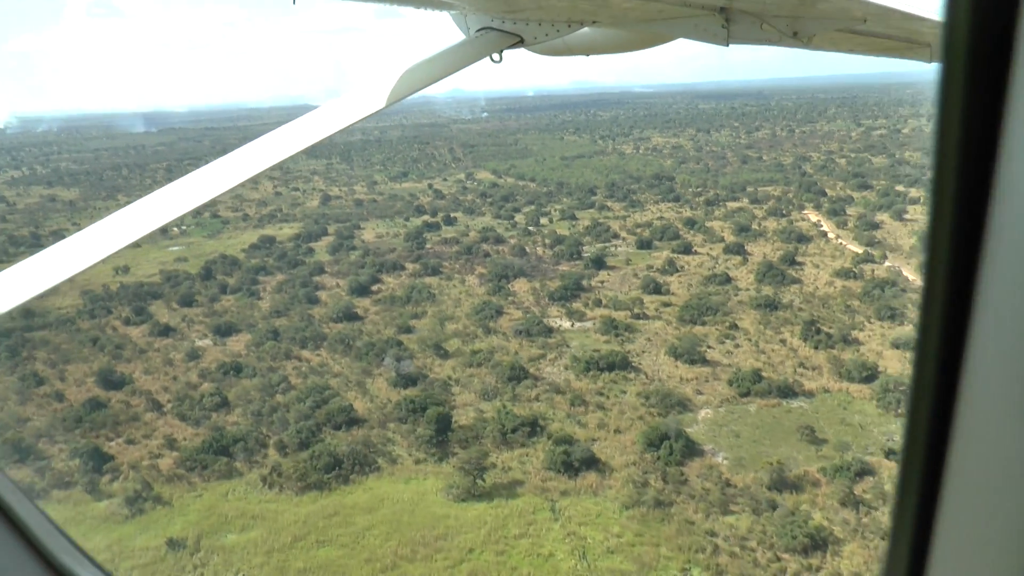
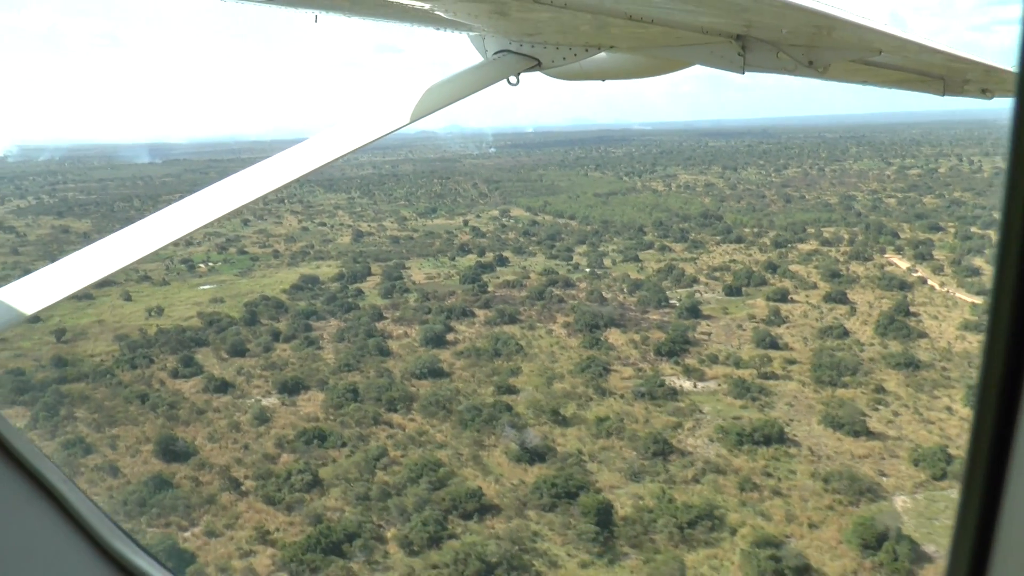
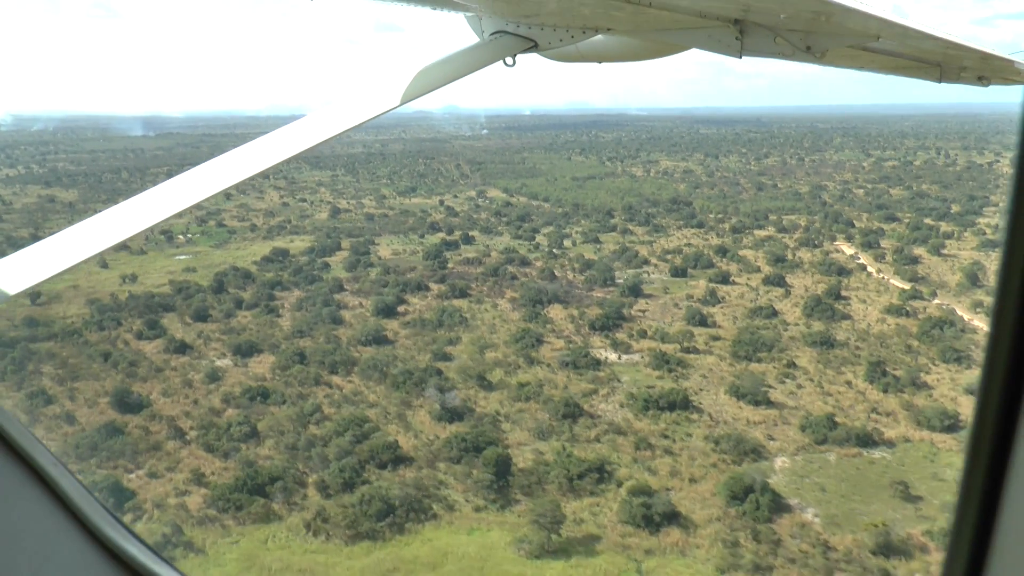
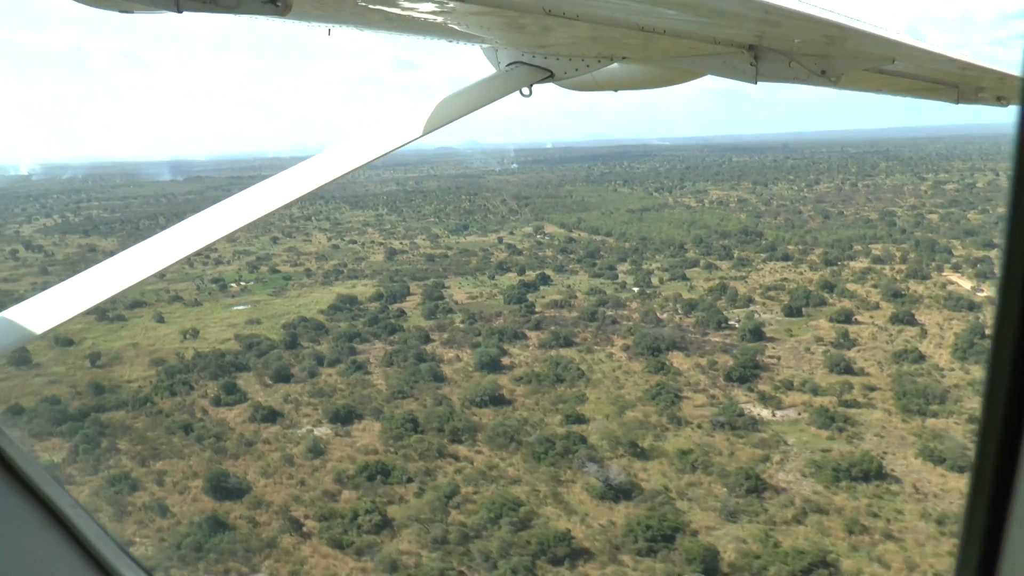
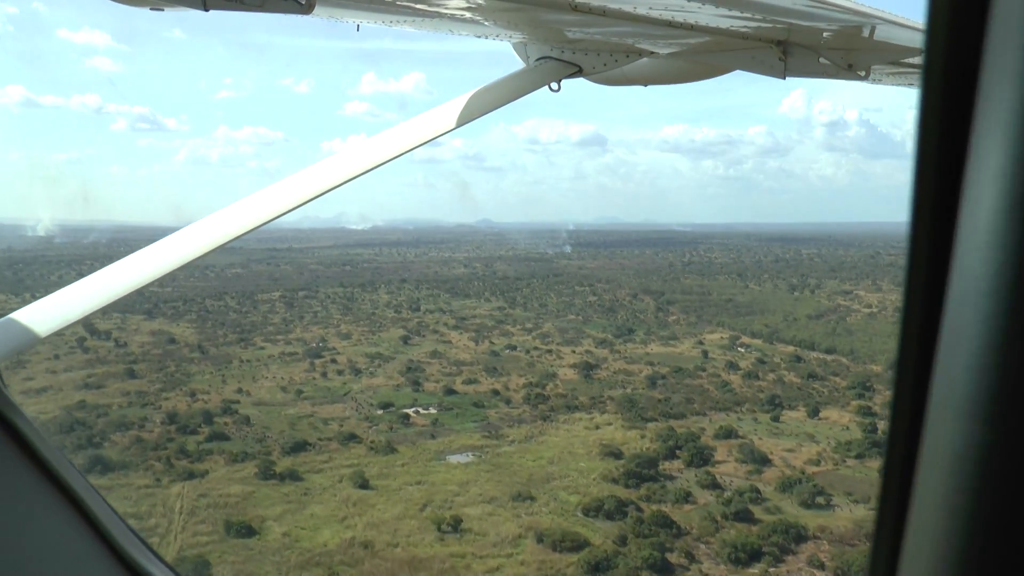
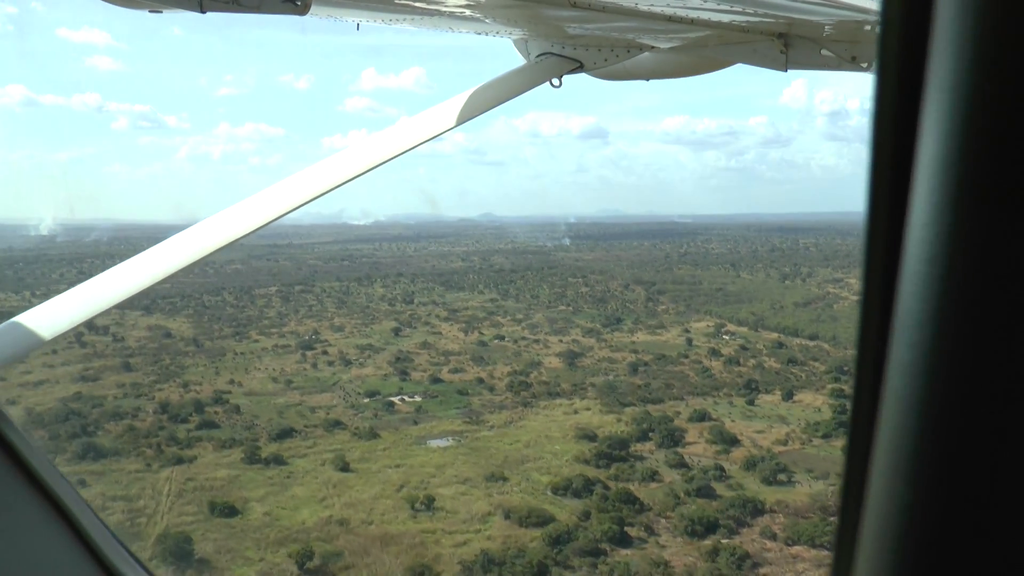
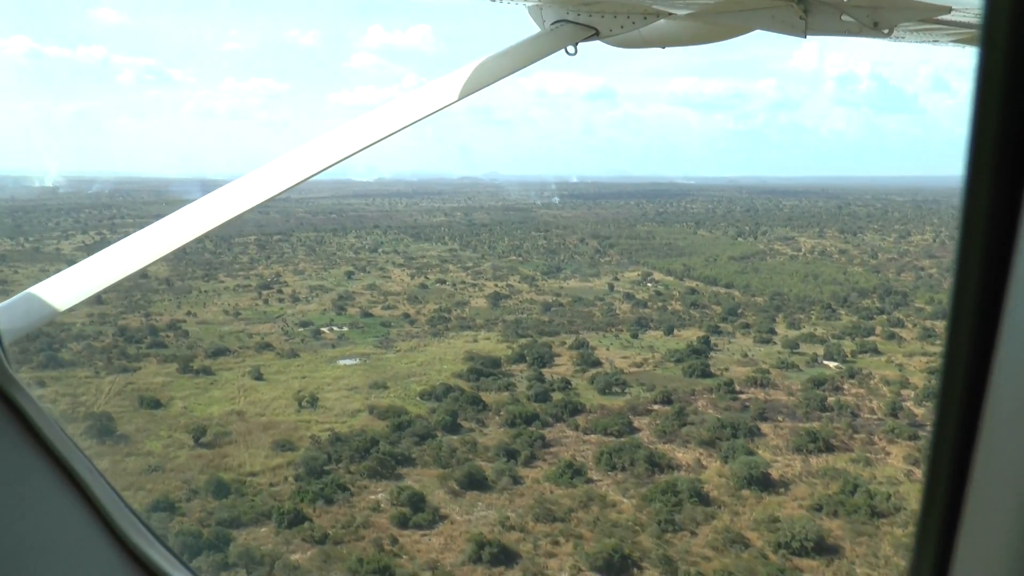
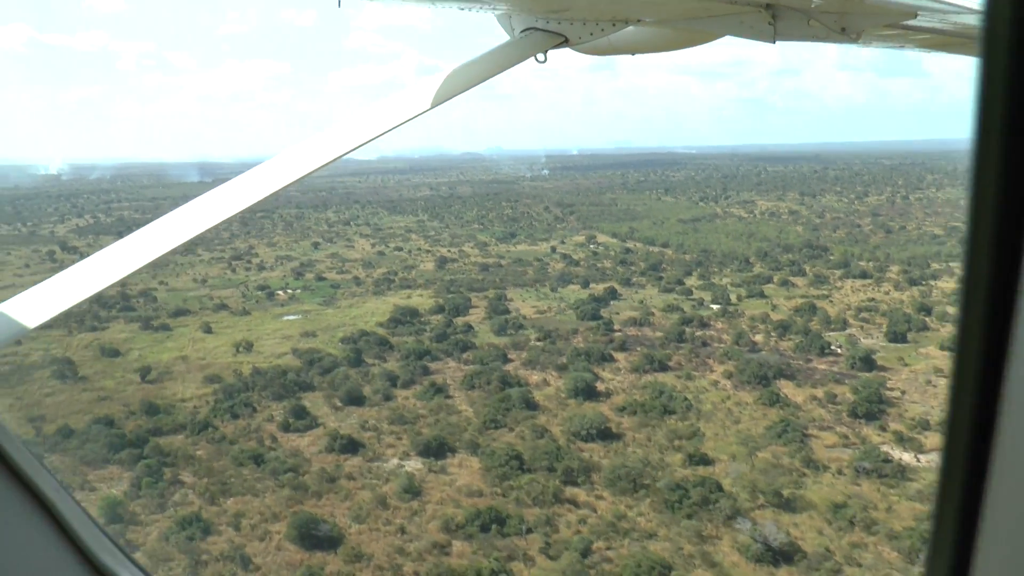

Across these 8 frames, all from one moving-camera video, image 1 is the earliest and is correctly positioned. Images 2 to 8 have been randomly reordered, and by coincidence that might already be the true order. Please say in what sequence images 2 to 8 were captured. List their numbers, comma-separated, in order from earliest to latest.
3, 2, 4, 8, 7, 6, 5
